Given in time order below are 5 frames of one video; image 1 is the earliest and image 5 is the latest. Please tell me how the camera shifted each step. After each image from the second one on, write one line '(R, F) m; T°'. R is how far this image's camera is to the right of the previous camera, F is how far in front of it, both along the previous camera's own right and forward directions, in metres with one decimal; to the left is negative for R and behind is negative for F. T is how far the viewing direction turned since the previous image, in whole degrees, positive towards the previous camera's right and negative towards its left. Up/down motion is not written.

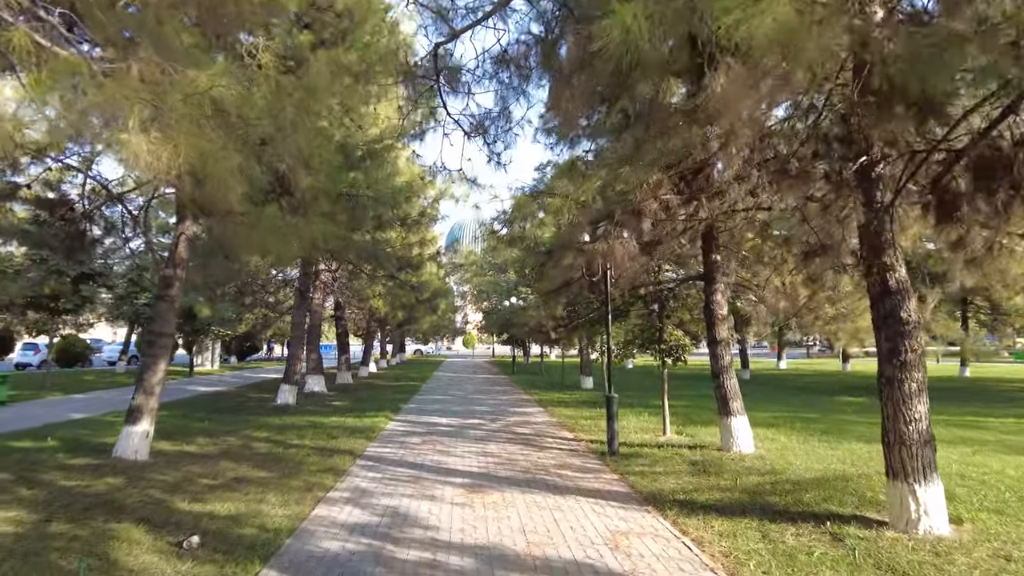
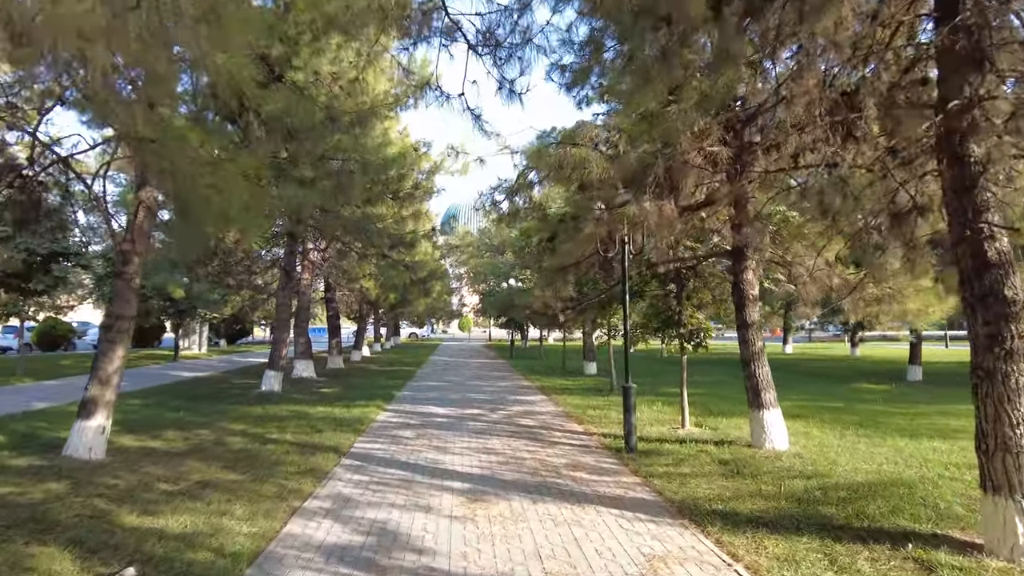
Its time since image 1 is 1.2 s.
(-0.1, +1.1) m; 0°
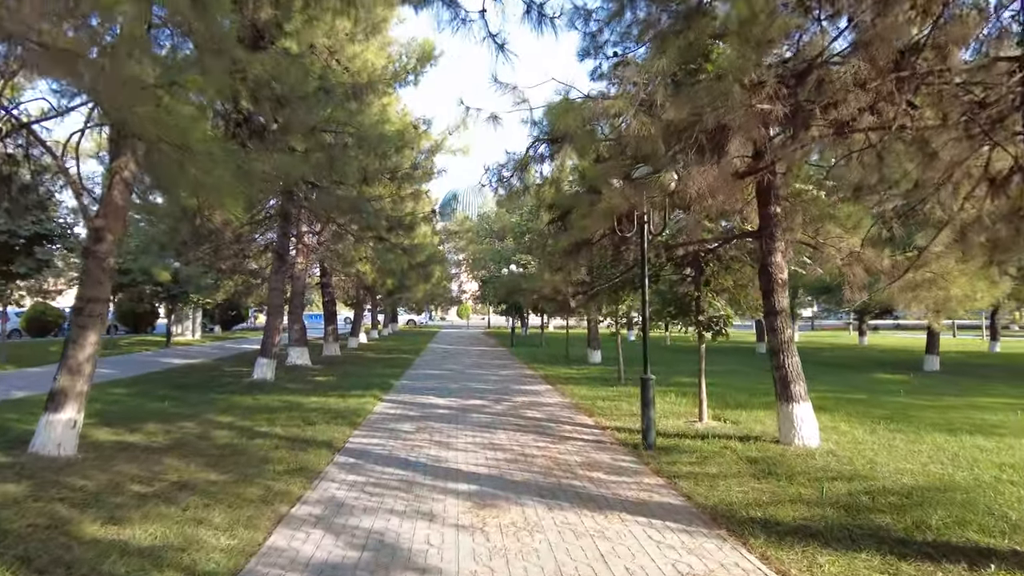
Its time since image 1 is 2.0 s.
(-0.1, +0.7) m; 0°
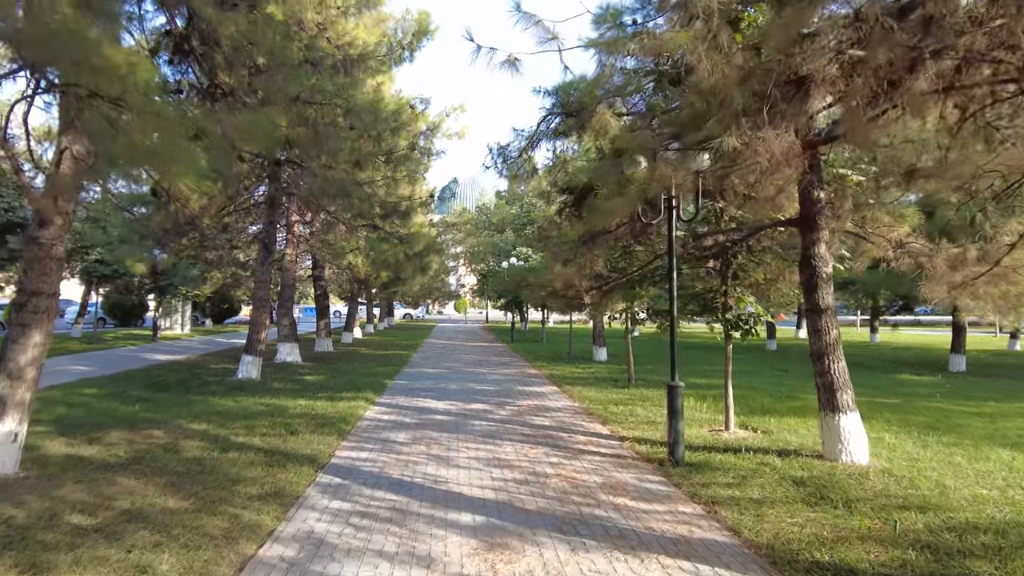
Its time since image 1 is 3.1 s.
(-0.1, +1.0) m; 0°
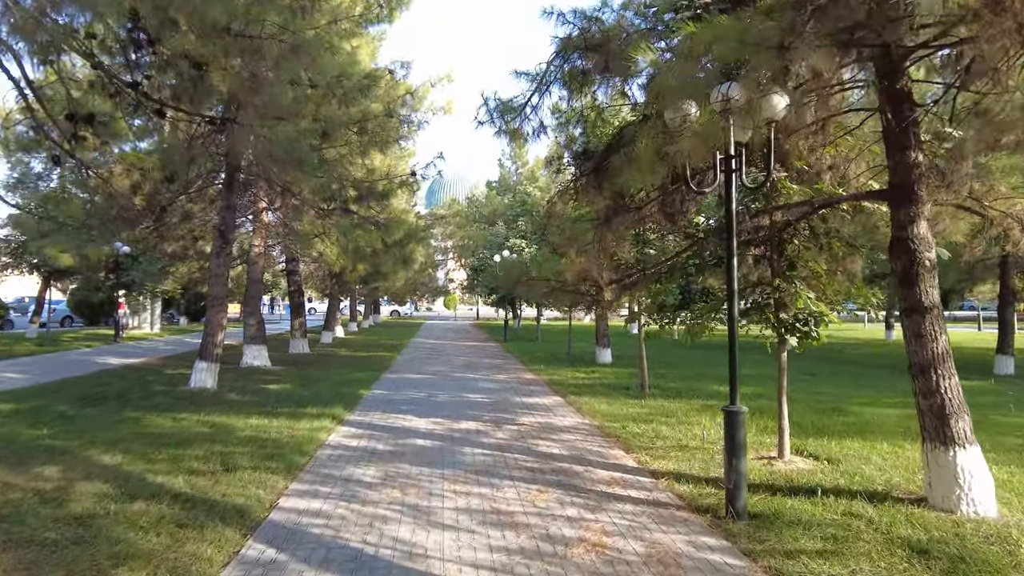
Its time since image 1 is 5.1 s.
(-0.1, +1.8) m; +1°
